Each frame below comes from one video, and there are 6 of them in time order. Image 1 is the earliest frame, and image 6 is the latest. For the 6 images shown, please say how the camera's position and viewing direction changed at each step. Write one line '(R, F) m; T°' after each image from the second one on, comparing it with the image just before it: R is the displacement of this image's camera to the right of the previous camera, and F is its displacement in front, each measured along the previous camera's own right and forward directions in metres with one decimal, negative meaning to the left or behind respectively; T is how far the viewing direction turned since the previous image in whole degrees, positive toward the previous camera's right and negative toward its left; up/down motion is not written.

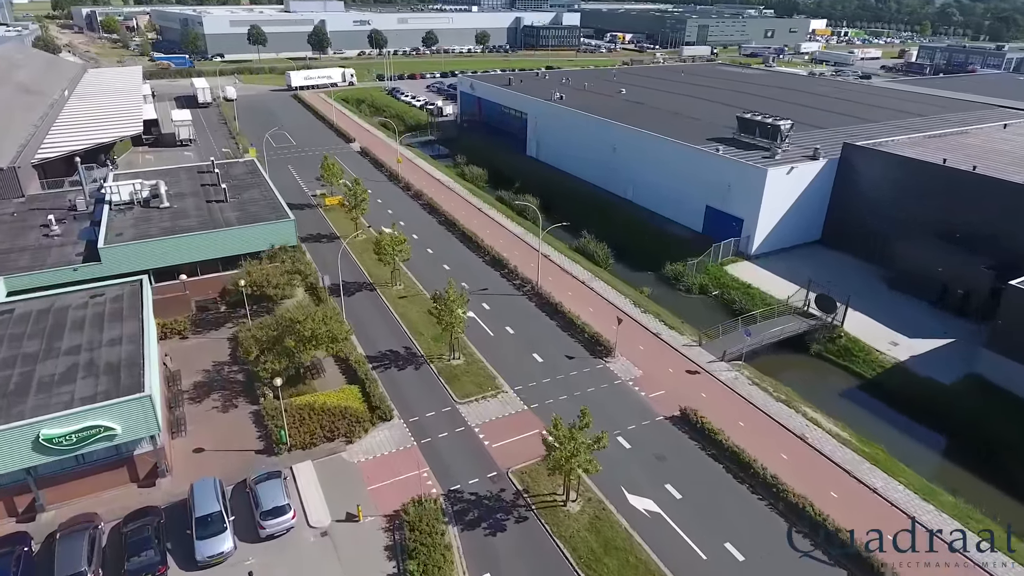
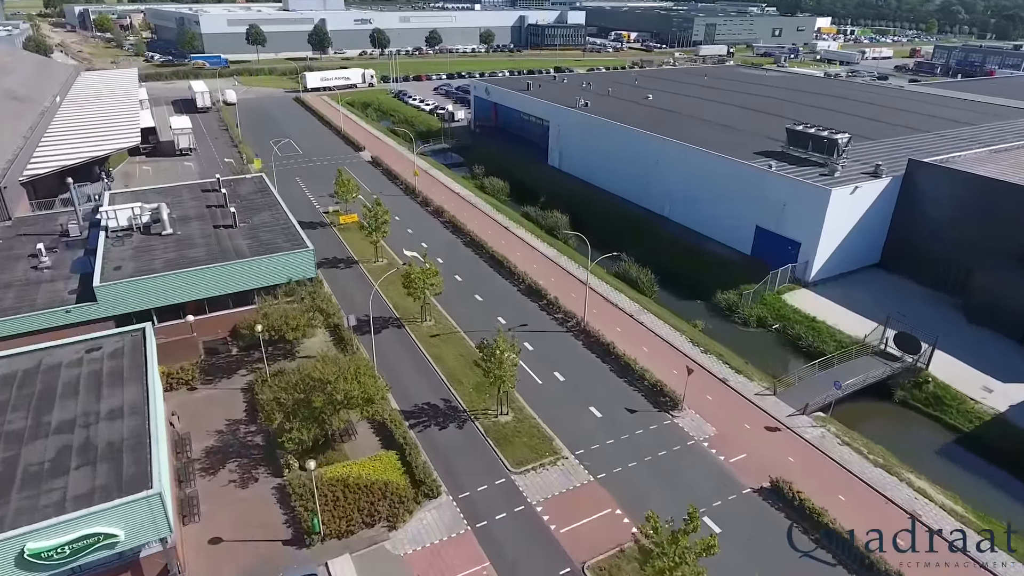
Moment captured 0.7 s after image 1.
(-2.3, +3.4) m; 0°
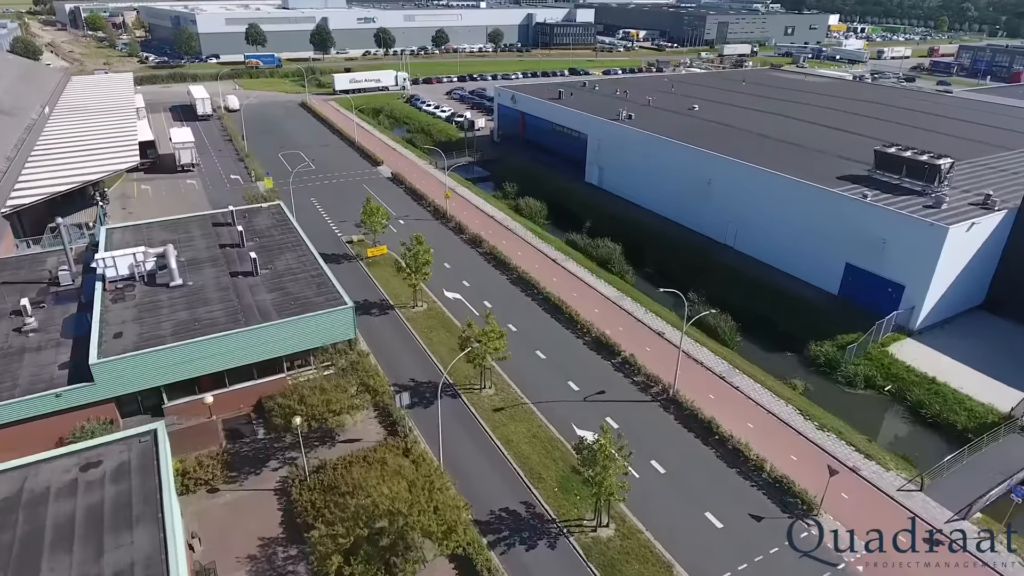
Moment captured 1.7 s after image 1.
(-3.3, +4.7) m; 0°
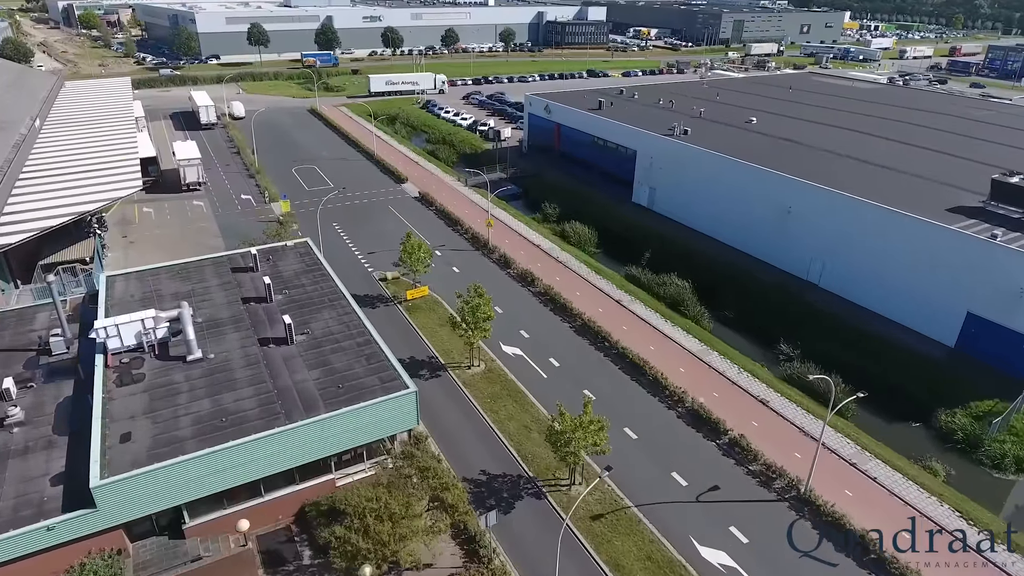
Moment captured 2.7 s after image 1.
(-3.3, +4.7) m; 0°
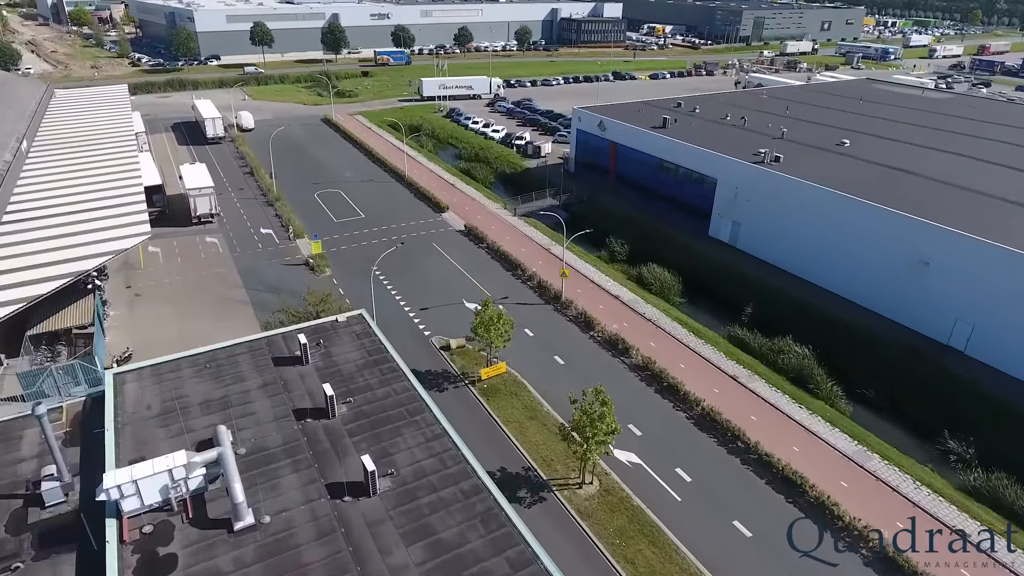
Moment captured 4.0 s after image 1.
(-4.3, +5.9) m; +1°
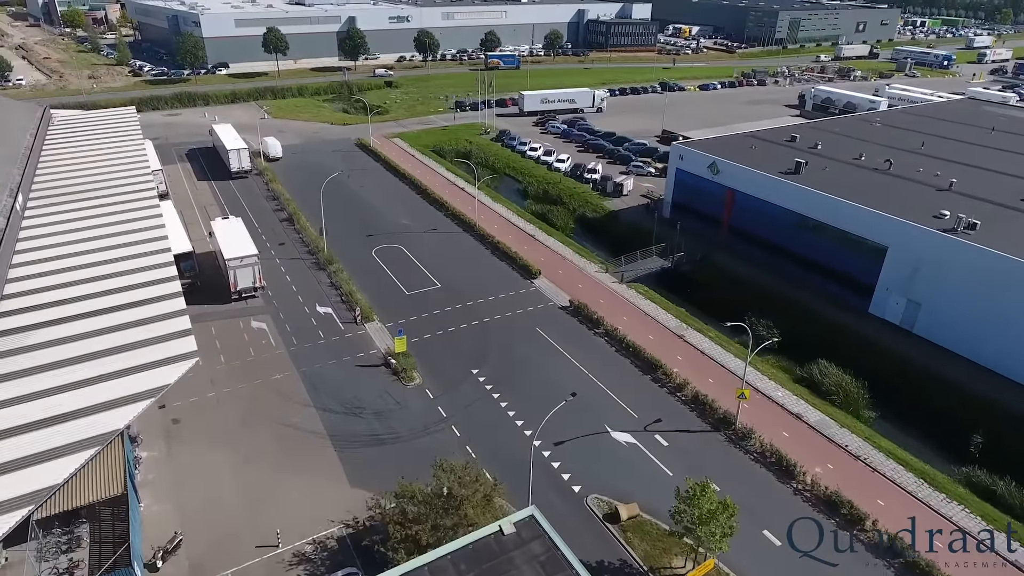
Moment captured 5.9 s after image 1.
(-6.5, +7.9) m; +1°
